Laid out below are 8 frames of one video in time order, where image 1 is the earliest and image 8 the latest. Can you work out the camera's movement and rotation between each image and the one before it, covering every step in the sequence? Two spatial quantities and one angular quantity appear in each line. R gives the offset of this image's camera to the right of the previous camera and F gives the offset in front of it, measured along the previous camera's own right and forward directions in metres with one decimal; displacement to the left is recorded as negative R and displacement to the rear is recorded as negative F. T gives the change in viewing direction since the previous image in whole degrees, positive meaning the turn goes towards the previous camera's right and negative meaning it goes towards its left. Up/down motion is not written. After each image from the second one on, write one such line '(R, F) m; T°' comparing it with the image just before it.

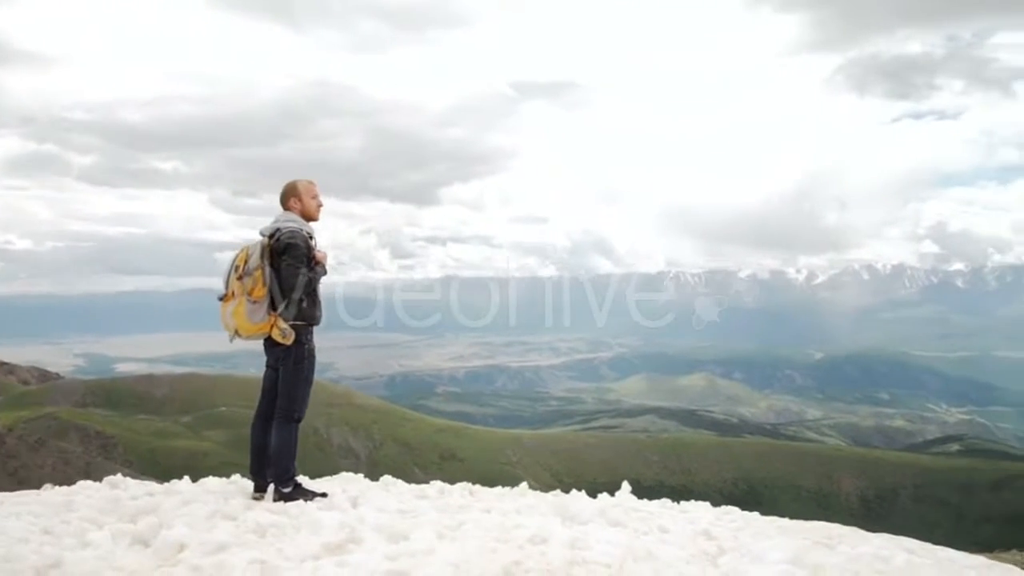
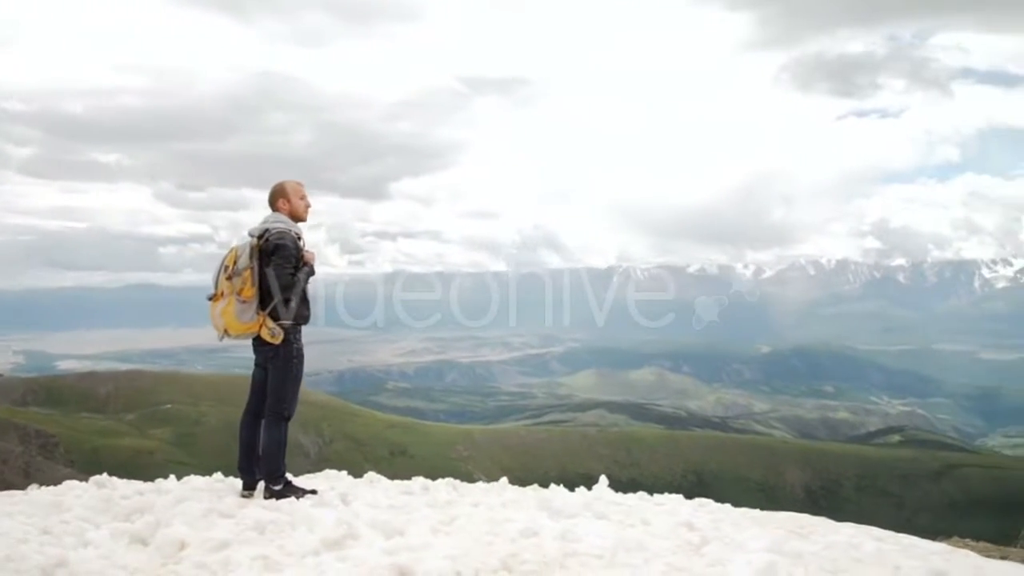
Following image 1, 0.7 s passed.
(-0.2, -0.1) m; +3°
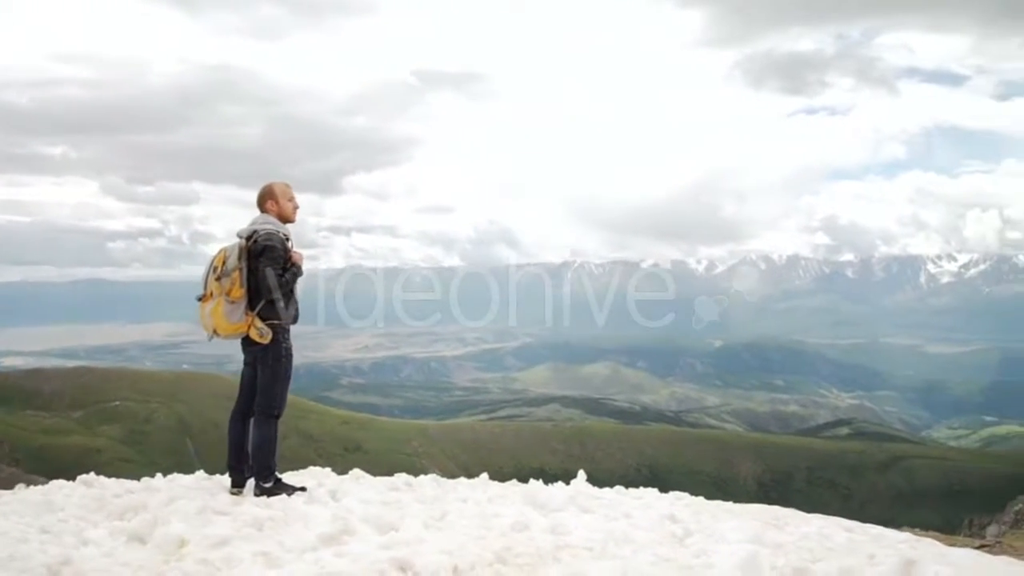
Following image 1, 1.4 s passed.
(-0.2, -0.1) m; +3°
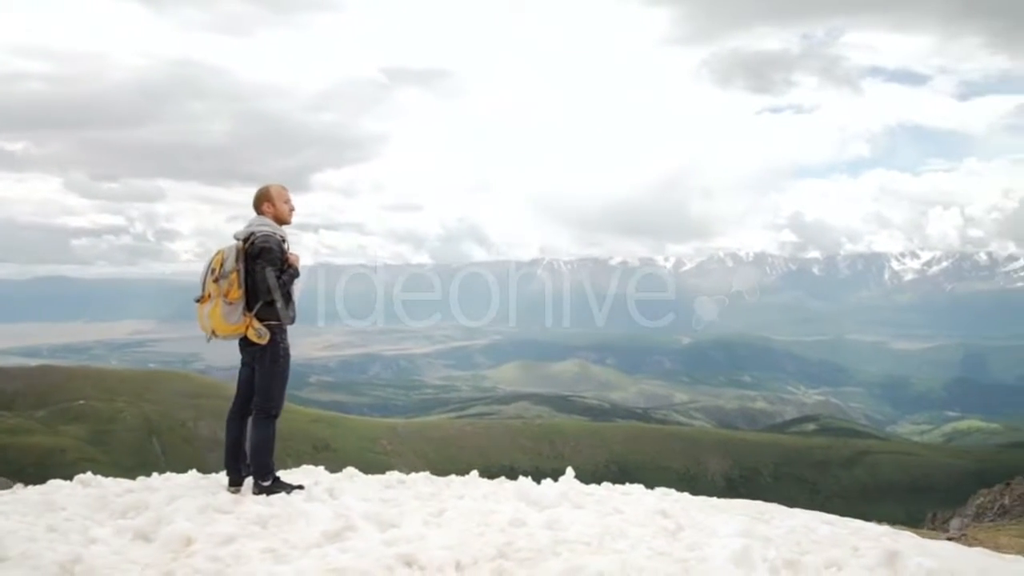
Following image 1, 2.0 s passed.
(-0.1, -0.1) m; +2°
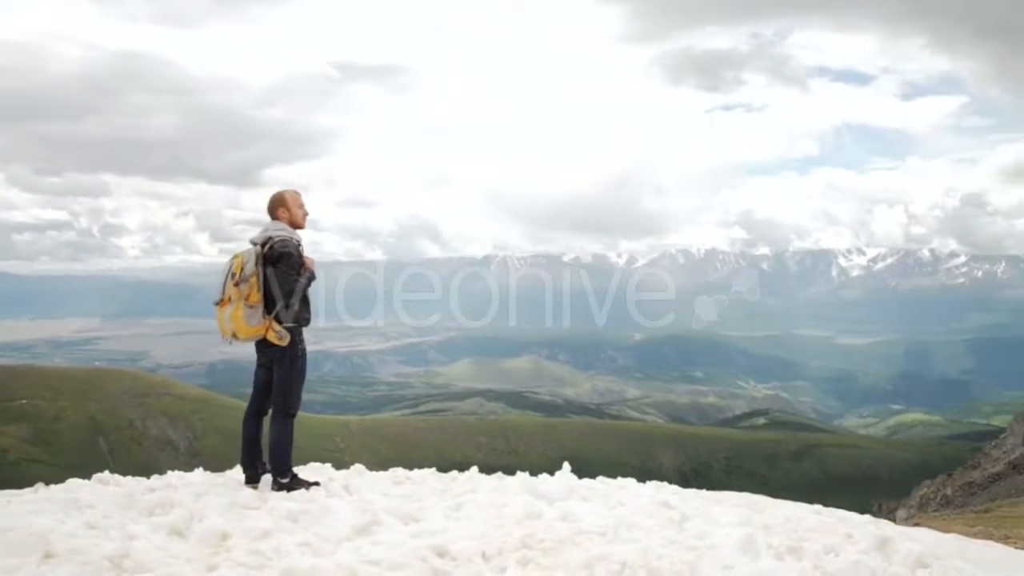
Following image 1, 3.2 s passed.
(-0.3, -0.2) m; +3°
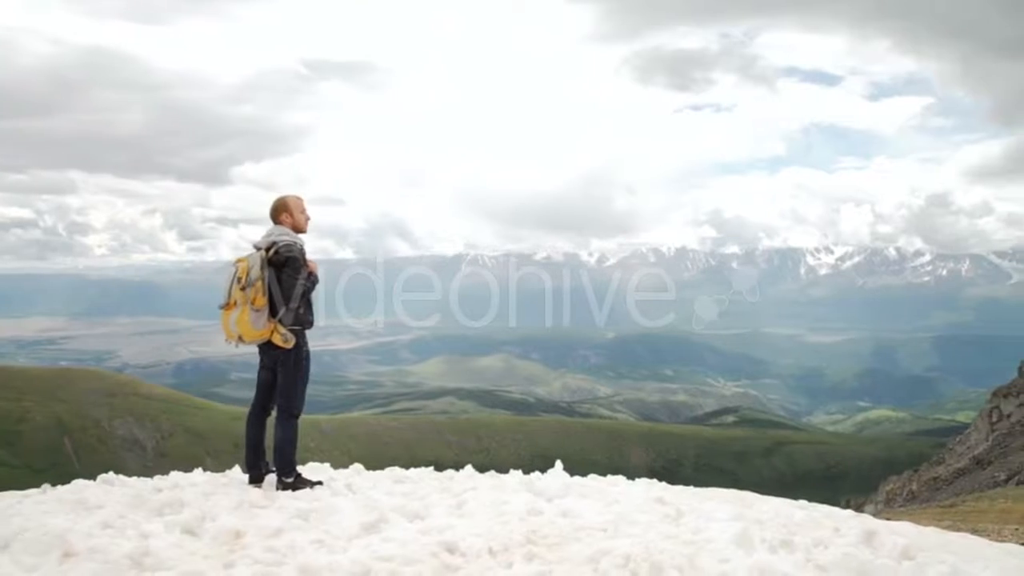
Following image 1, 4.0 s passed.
(-0.2, -0.2) m; +2°
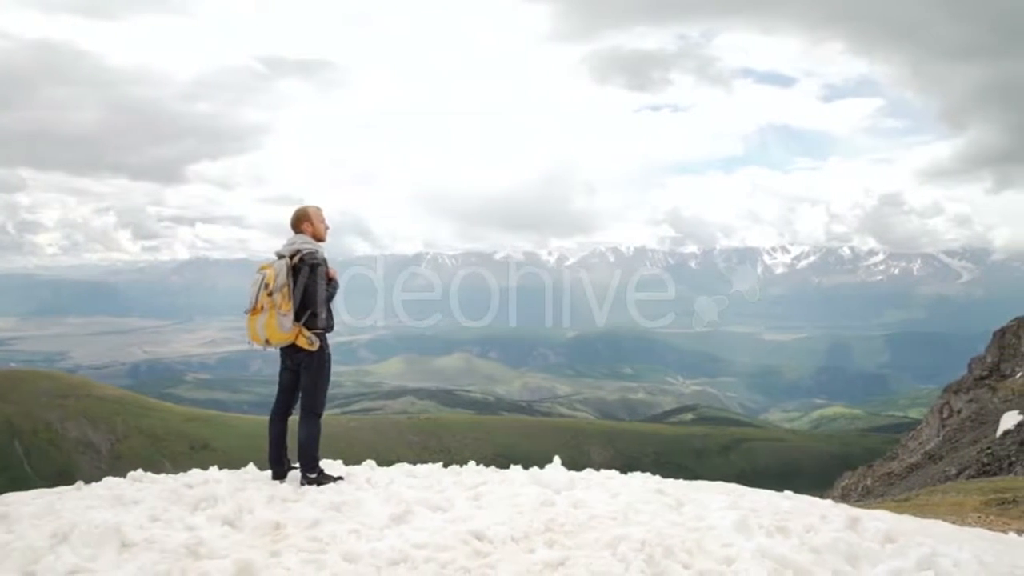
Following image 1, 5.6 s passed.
(-0.3, -0.4) m; +2°
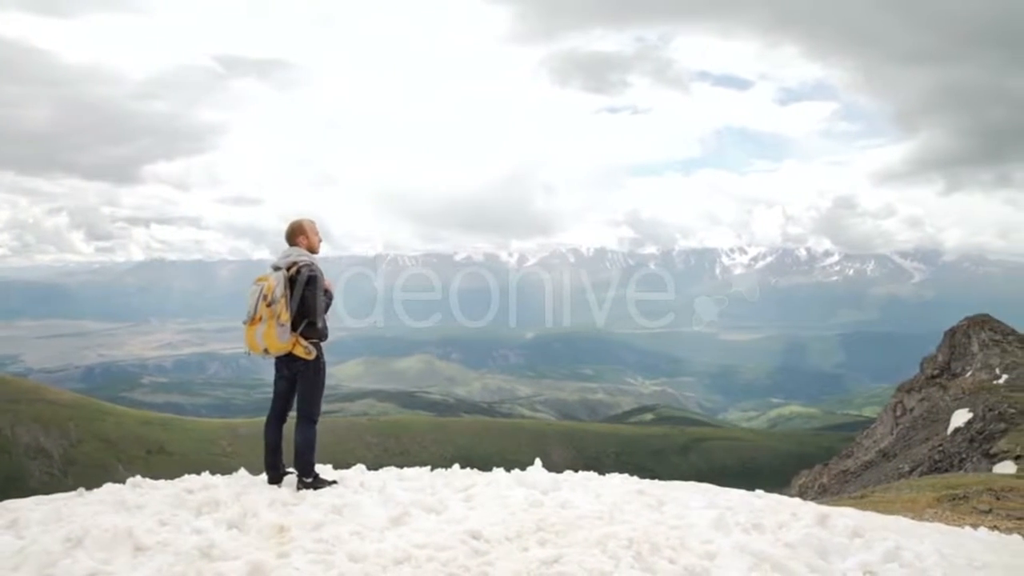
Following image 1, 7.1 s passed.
(-0.2, -0.3) m; +2°
